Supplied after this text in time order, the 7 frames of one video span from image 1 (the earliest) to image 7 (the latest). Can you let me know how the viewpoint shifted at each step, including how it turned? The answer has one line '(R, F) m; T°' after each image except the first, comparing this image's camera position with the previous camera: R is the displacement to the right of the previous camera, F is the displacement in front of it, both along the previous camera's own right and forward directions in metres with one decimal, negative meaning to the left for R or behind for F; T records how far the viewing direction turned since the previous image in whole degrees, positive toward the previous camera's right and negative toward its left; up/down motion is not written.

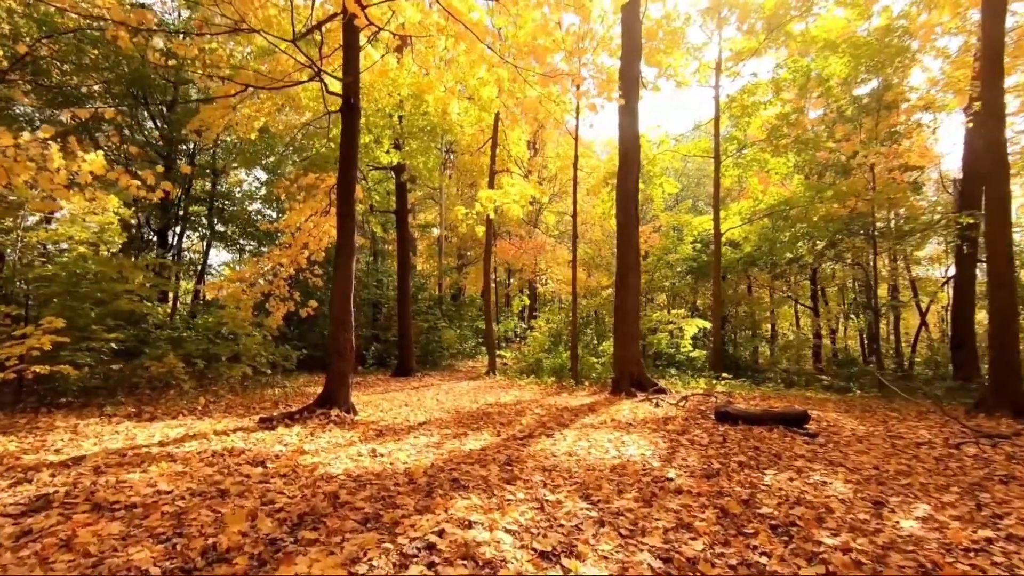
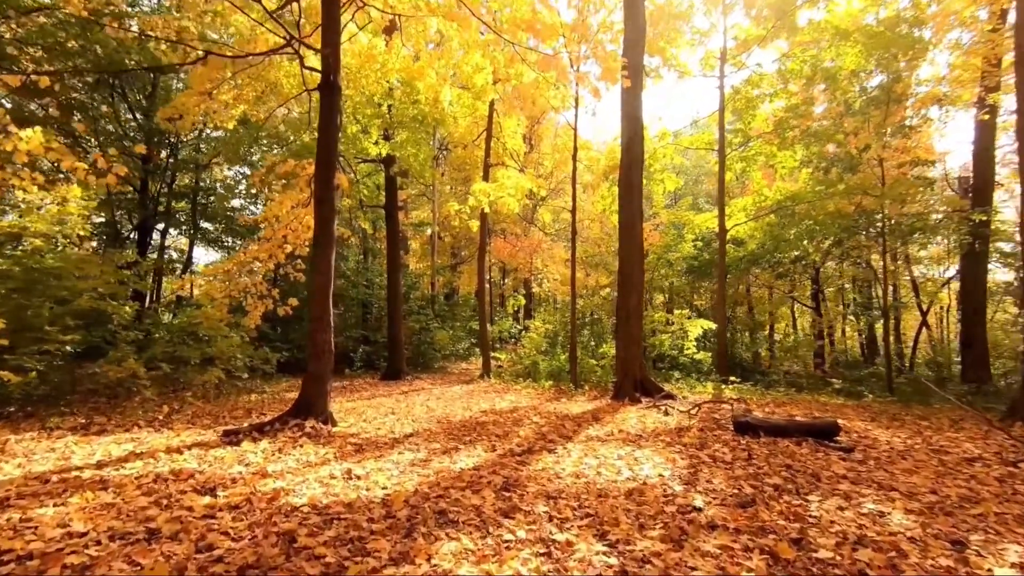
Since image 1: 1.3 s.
(0.0, +0.7) m; +1°
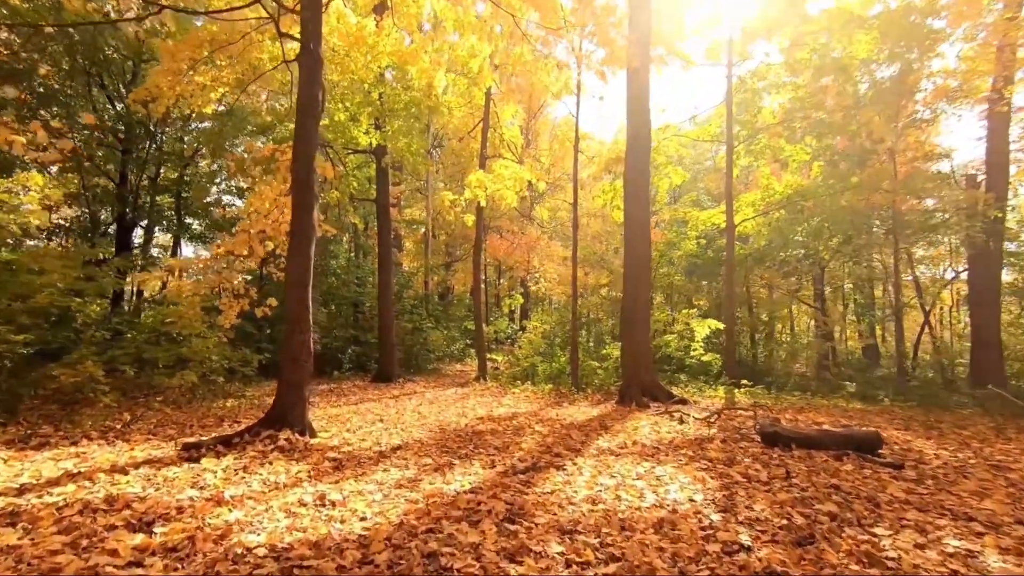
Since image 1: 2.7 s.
(-0.1, +0.6) m; +1°
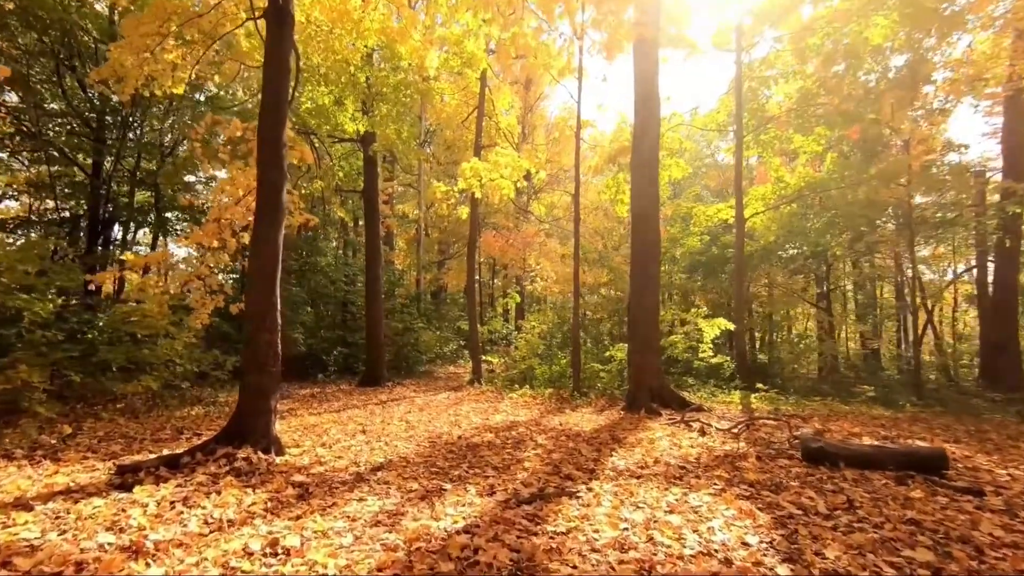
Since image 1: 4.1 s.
(-0.1, +0.8) m; +1°
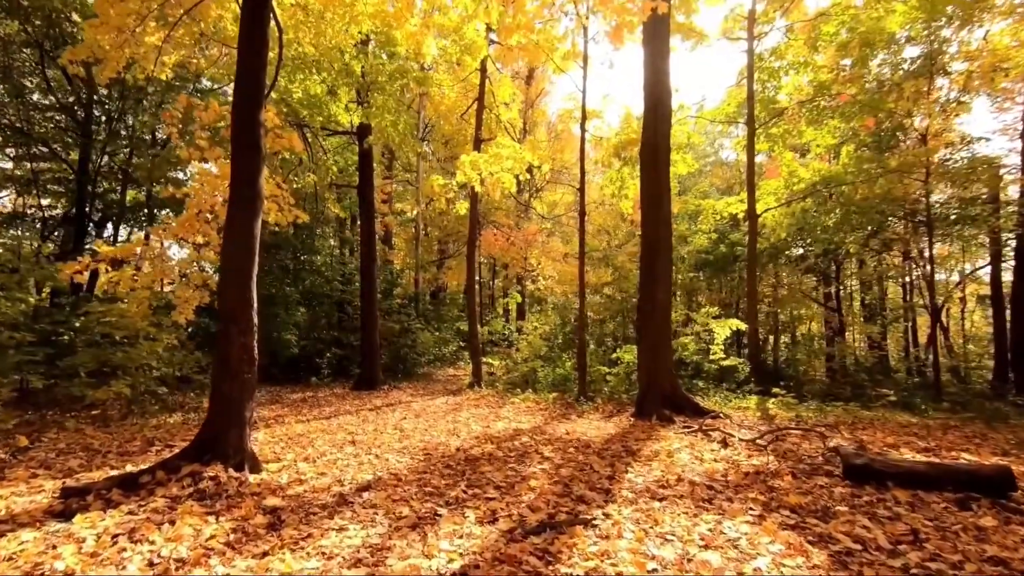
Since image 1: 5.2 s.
(0.0, +0.5) m; 0°
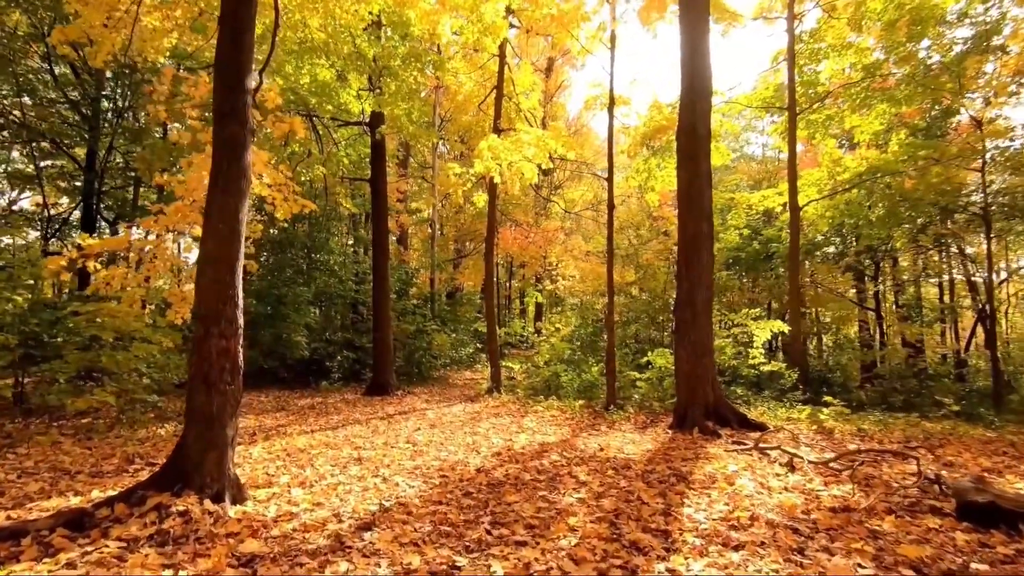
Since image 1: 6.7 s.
(-0.1, +0.7) m; -2°
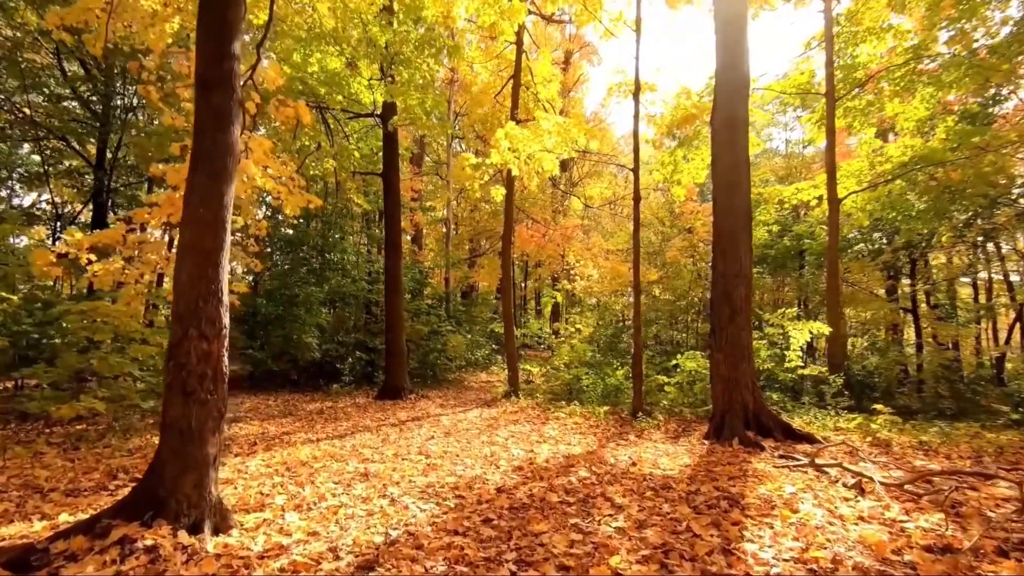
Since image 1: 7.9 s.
(-0.1, +0.5) m; -2°
